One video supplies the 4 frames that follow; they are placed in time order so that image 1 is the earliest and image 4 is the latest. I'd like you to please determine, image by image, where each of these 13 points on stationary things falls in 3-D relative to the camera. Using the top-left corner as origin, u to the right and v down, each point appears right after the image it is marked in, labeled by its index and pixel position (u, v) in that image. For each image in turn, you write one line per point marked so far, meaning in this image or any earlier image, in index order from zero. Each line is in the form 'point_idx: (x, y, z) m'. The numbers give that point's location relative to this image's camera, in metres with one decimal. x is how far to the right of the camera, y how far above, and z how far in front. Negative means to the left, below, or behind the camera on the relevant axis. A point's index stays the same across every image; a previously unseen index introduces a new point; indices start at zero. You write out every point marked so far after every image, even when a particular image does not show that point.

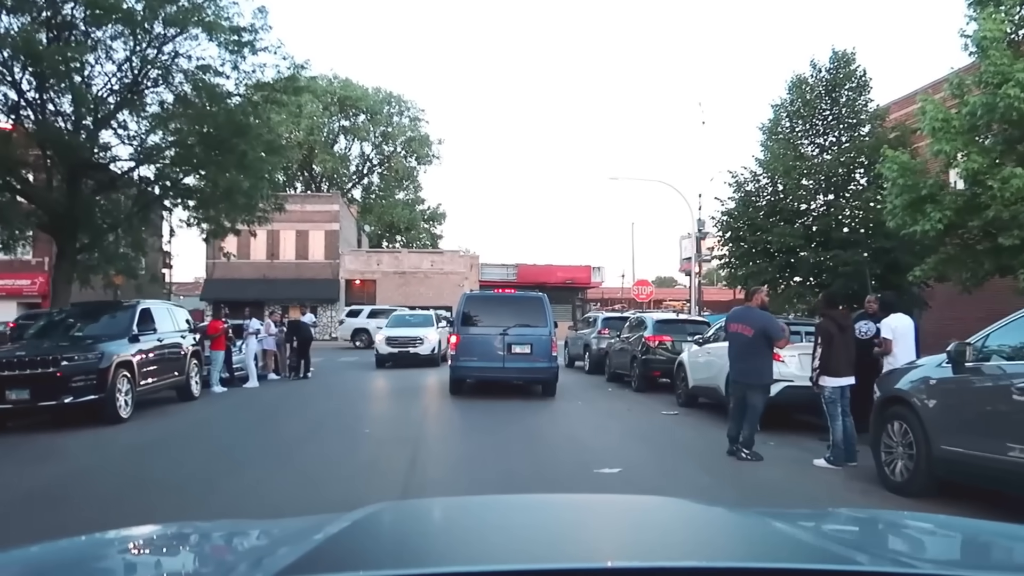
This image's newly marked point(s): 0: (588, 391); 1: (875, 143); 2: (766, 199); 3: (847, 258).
0: (+1.6, -2.2, +19.1) m
1: (+7.1, +2.8, +17.8) m
2: (+5.1, +1.8, +18.5) m
3: (+6.2, +0.6, +16.8) m
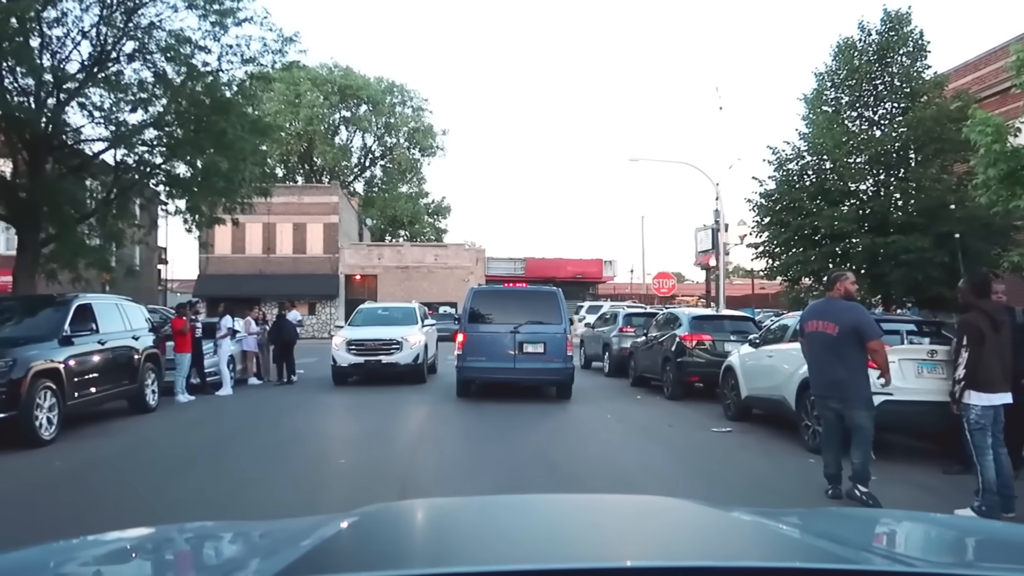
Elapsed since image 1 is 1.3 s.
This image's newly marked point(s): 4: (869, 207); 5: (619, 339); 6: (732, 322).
0: (+1.8, -2.0, +17.0) m
1: (+7.3, +3.0, +15.6) m
2: (+5.3, +2.0, +16.3) m
3: (+6.4, +0.7, +14.7) m
4: (+6.1, +1.4, +15.5) m
5: (+2.2, -1.0, +18.7) m
6: (+3.2, -0.5, +13.1) m
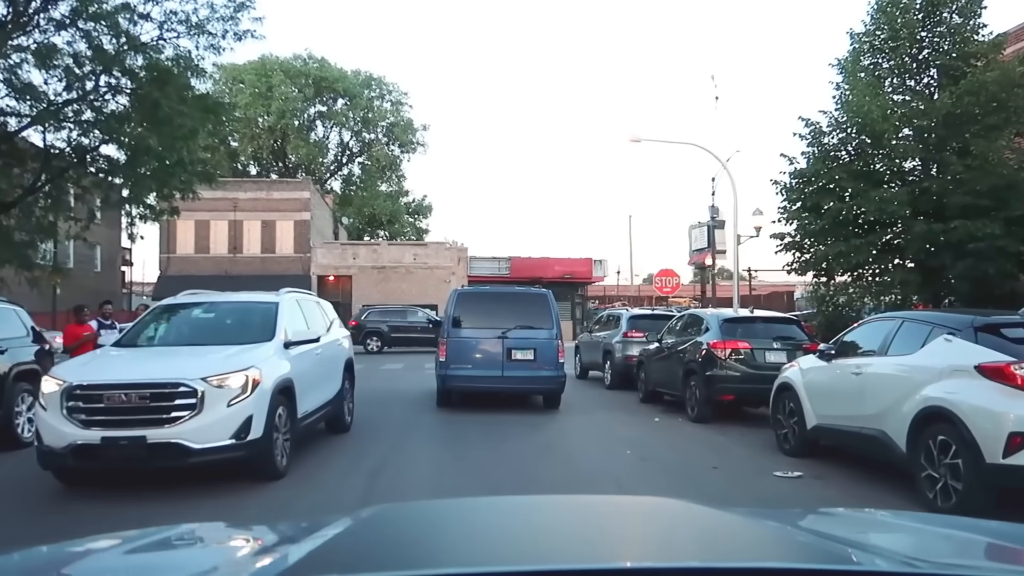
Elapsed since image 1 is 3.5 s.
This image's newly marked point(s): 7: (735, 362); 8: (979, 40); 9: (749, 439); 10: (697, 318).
0: (+1.5, -2.0, +14.4) m
1: (+7.1, +3.1, +13.1) m
2: (+5.1, +2.0, +13.8) m
3: (+6.2, +0.8, +12.2) m
4: (+5.9, +1.4, +13.0) m
5: (+1.9, -1.0, +16.1) m
6: (+3.0, -0.4, +10.6) m
7: (+2.5, -0.8, +10.2) m
8: (+7.2, +3.9, +14.1) m
9: (+2.6, -1.6, +9.9) m
10: (+2.3, -0.4, +11.6) m
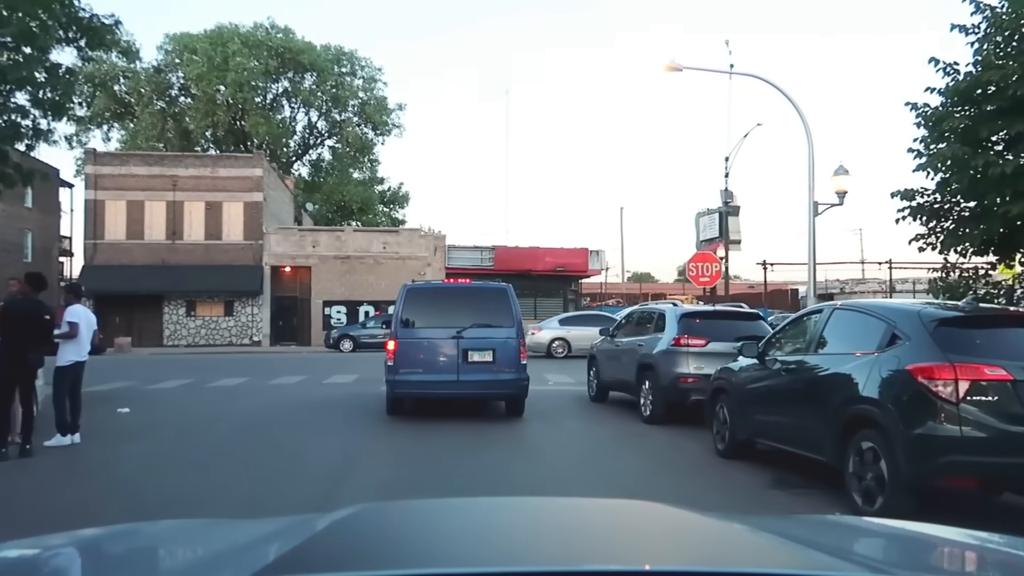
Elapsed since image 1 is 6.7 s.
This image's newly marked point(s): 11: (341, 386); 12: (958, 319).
0: (+1.4, -1.8, +9.3) m
1: (+7.1, +3.2, +8.1) m
2: (+5.1, +2.2, +8.7) m
3: (+6.1, +0.9, +7.1) m
4: (+5.9, +1.6, +8.0) m
5: (+1.8, -0.8, +11.0) m
6: (+3.0, -0.3, +5.4) m
7: (+2.5, -0.7, +5.0) m
8: (+7.2, +4.0, +9.1) m
9: (+2.6, -1.4, +4.7) m
10: (+2.3, -0.2, +6.5) m
11: (-3.4, -2.1, +18.6) m
12: (+2.9, -0.2, +5.5) m
